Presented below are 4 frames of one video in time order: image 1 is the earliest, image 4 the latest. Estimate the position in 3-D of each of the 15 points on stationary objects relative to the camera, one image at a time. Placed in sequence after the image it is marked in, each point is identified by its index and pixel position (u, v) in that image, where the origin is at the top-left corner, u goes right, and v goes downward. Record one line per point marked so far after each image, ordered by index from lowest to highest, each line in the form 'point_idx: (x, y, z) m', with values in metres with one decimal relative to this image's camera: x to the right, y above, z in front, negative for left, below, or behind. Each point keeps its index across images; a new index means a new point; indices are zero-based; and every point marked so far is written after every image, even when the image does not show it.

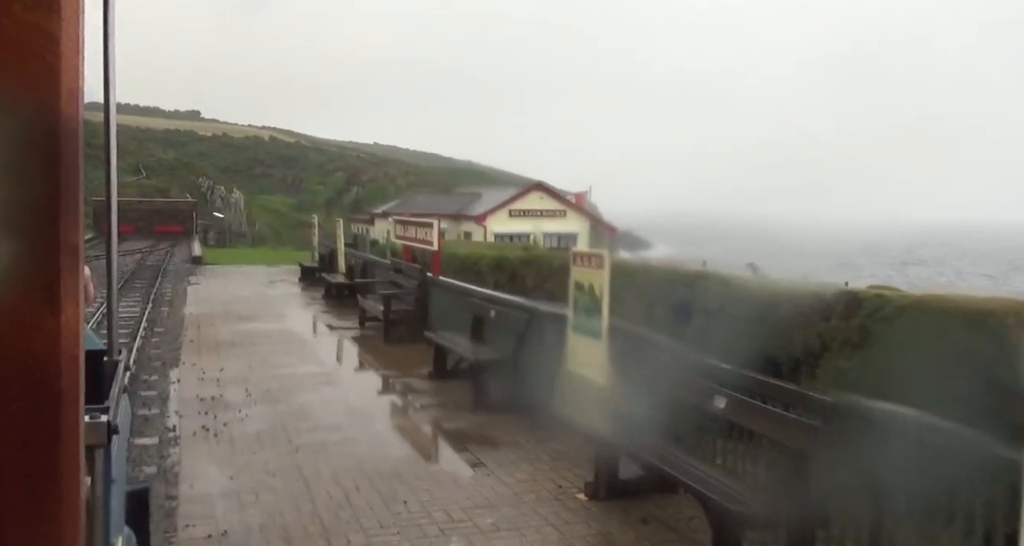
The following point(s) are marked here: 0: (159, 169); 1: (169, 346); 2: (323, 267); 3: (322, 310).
0: (-5.0, +1.4, +11.0) m
1: (-4.1, -0.9, +9.2) m
2: (-3.7, +0.1, +15.0) m
3: (-2.8, -0.6, +11.5) m
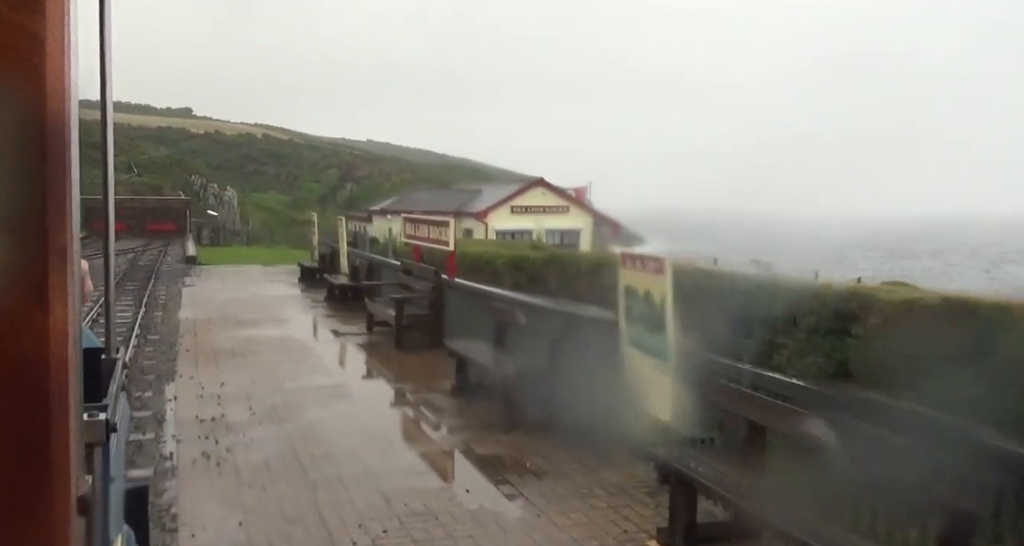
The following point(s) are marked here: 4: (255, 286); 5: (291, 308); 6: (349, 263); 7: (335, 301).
0: (-4.8, +1.4, +10.4) m
1: (-3.9, -0.9, +8.6) m
2: (-3.5, +0.1, +14.4) m
3: (-2.6, -0.6, +10.9) m
4: (-4.7, -0.2, +14.3) m
5: (-3.2, -0.5, +11.3) m
6: (-2.7, +0.2, +13.0) m
7: (-2.7, -0.4, +11.8) m
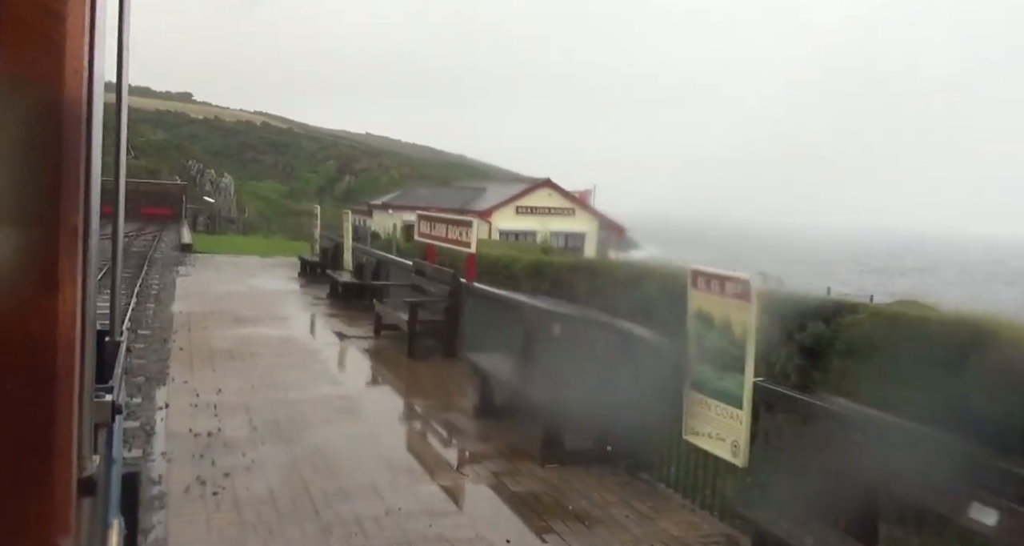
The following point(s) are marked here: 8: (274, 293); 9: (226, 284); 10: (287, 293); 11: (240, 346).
0: (-4.6, +1.6, +9.8) m
1: (-3.7, -0.8, +8.0) m
2: (-3.3, +0.2, +13.8) m
3: (-2.4, -0.5, +10.3) m
4: (-4.6, -0.1, +13.7) m
5: (-3.0, -0.4, +10.7) m
6: (-2.5, +0.2, +12.4) m
7: (-2.5, -0.4, +11.2) m
8: (-3.6, -0.3, +11.7) m
9: (-4.6, -0.2, +12.7) m
10: (-3.4, -0.3, +11.8) m
11: (-3.0, -0.8, +8.6) m
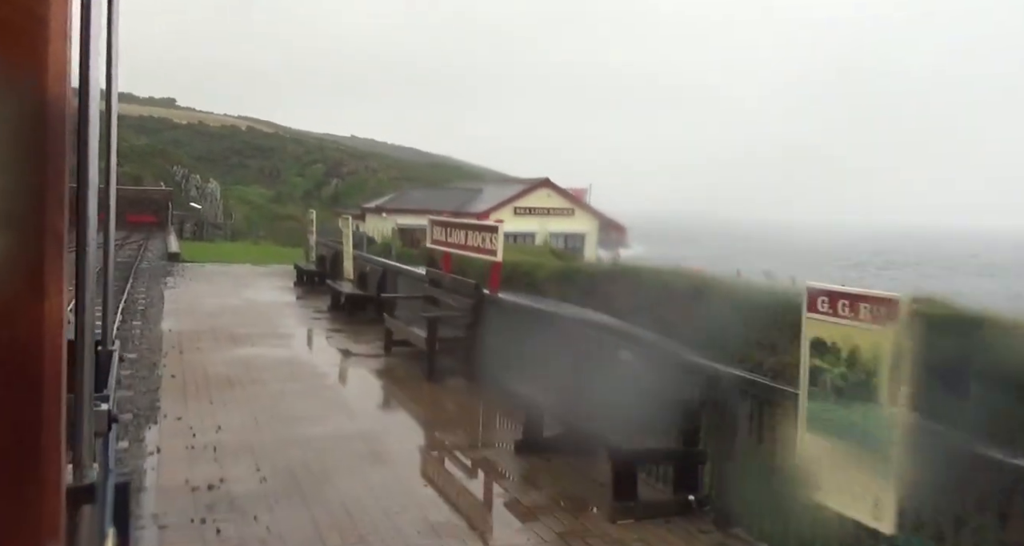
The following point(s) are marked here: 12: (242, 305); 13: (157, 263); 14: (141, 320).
0: (-4.4, +1.4, +9.0) m
1: (-3.4, -1.0, +7.2) m
2: (-3.2, 0.0, +13.0) m
3: (-2.2, -0.7, +9.5) m
4: (-4.4, -0.3, +12.9) m
5: (-2.8, -0.6, +9.9) m
6: (-2.4, +0.1, +11.7) m
7: (-2.3, -0.5, +10.4) m
8: (-3.4, -0.5, +10.9) m
9: (-4.5, -0.3, +11.9) m
10: (-3.2, -0.5, +11.0) m
11: (-2.8, -0.9, +7.8) m
12: (-3.7, -0.4, +10.8) m
13: (-7.8, +0.2, +17.2) m
14: (-4.4, -0.6, +9.3) m
